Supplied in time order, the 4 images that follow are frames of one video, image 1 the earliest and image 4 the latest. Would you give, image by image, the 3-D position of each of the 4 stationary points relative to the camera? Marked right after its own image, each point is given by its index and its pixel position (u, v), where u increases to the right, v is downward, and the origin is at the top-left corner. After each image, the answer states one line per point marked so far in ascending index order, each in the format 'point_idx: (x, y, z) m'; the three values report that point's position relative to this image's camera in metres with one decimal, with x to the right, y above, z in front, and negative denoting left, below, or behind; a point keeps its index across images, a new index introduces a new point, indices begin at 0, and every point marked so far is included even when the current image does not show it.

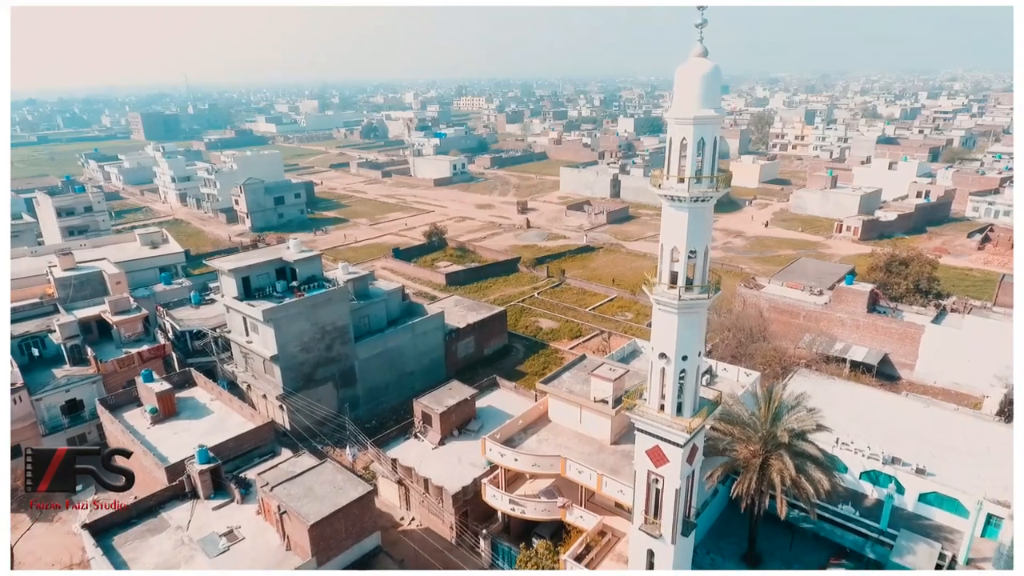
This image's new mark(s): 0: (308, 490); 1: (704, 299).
0: (-6.3, -6.2, +19.0) m
1: (+4.5, -0.2, +14.4) m
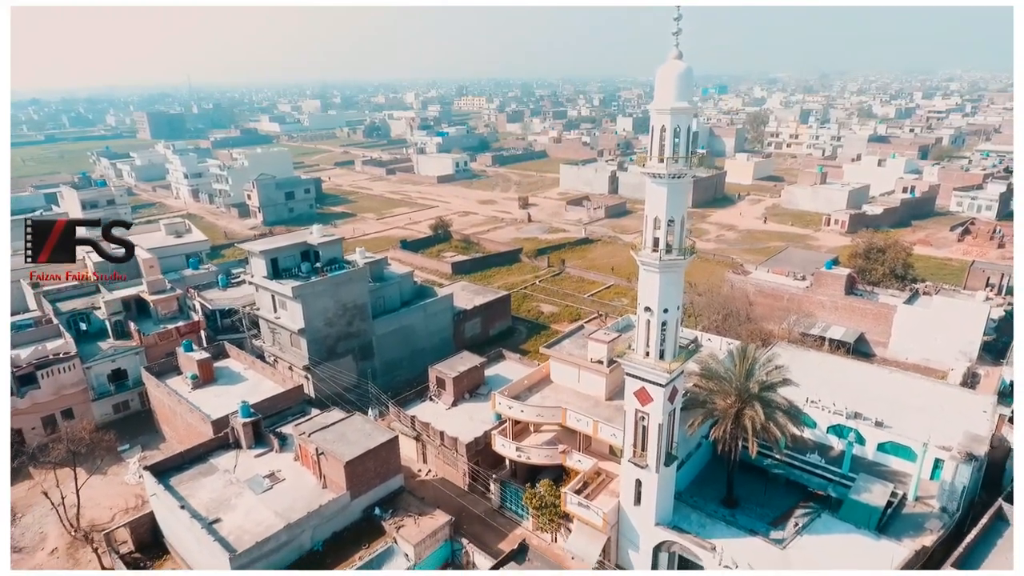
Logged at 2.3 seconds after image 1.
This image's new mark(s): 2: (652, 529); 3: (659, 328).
0: (-6.0, -5.2, +21.7) m
1: (+4.7, +0.8, +17.2) m
2: (+4.4, -7.5, +19.4) m
3: (+4.2, -1.1, +17.8) m
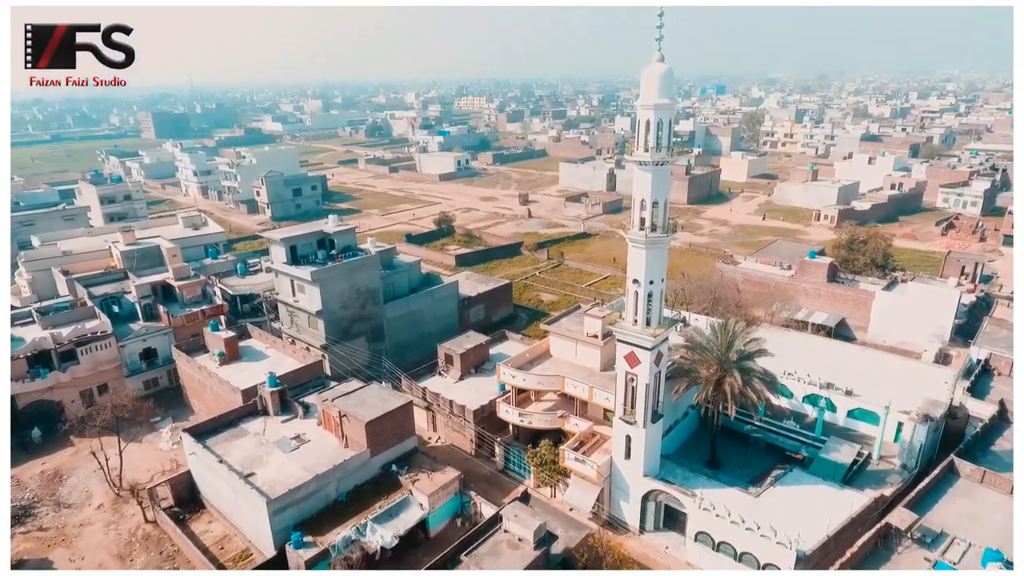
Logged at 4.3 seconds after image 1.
0: (-5.9, -4.4, +24.1) m
1: (+4.8, +1.6, +19.6) m
2: (+4.5, -6.7, +21.7) m
3: (+4.4, -0.3, +20.1) m
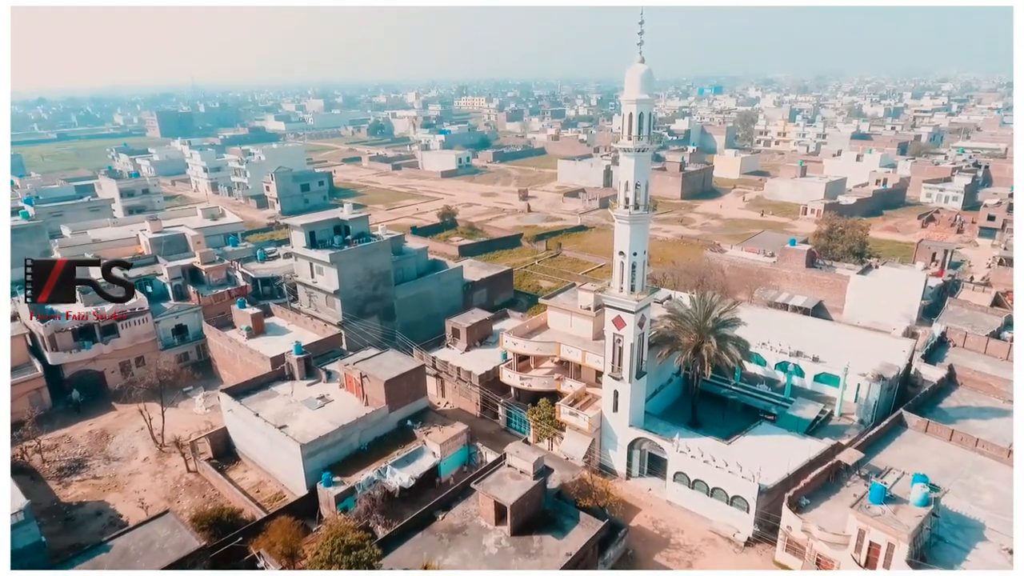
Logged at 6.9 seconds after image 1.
0: (-5.8, -3.4, +27.0) m
1: (+4.9, +2.6, +22.6) m
2: (+4.6, -5.7, +24.7) m
3: (+4.4, +0.7, +23.1) m
